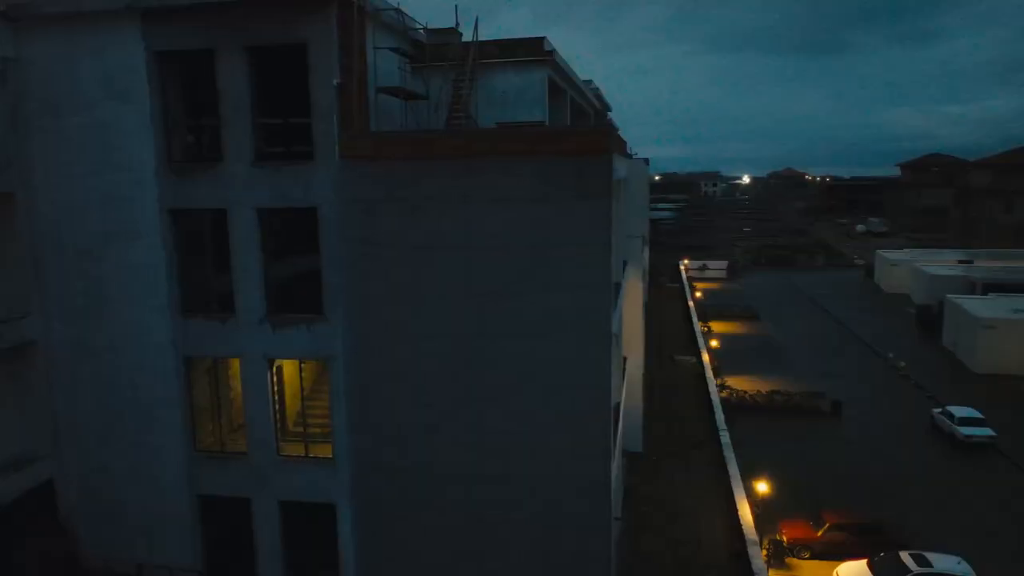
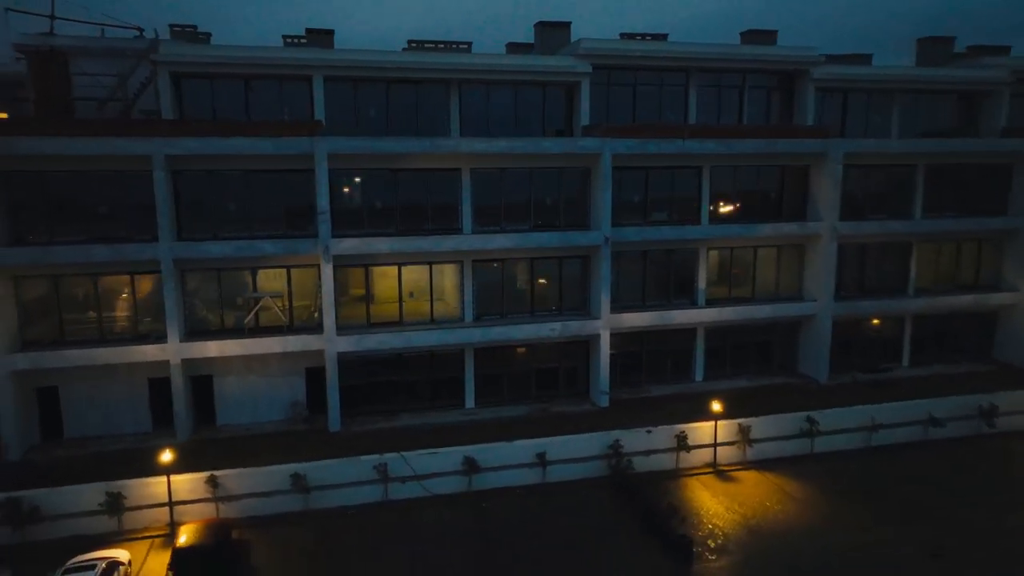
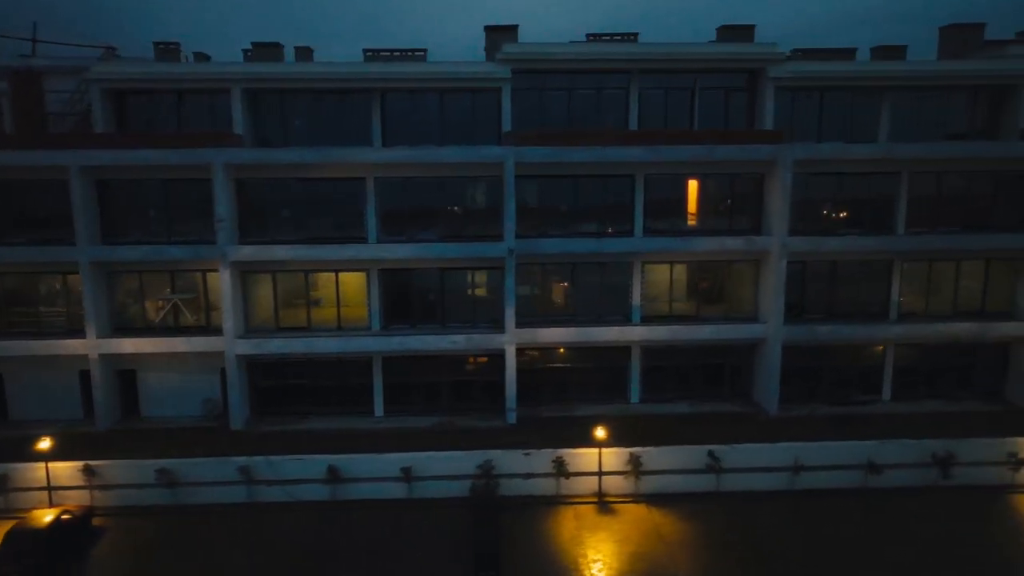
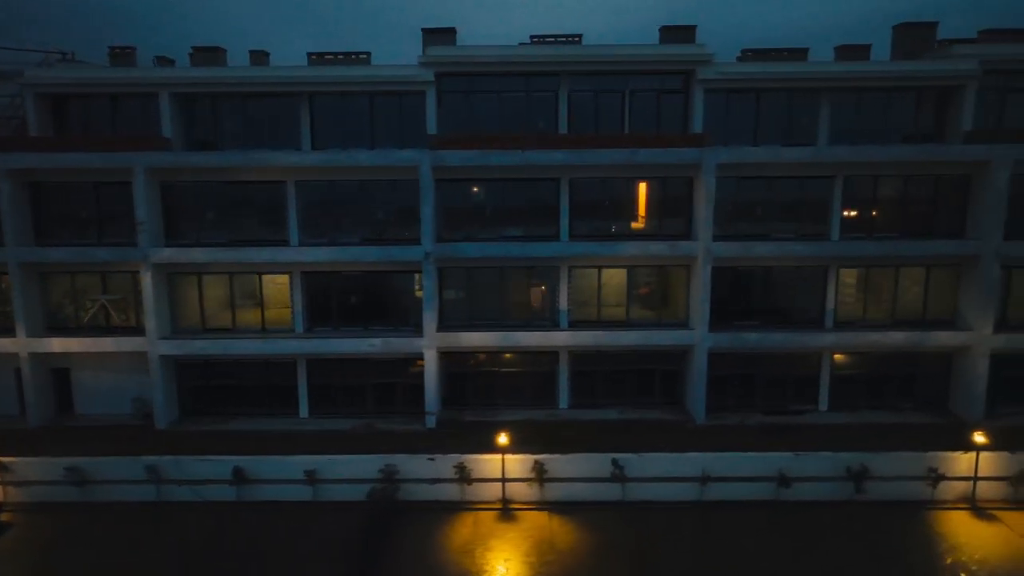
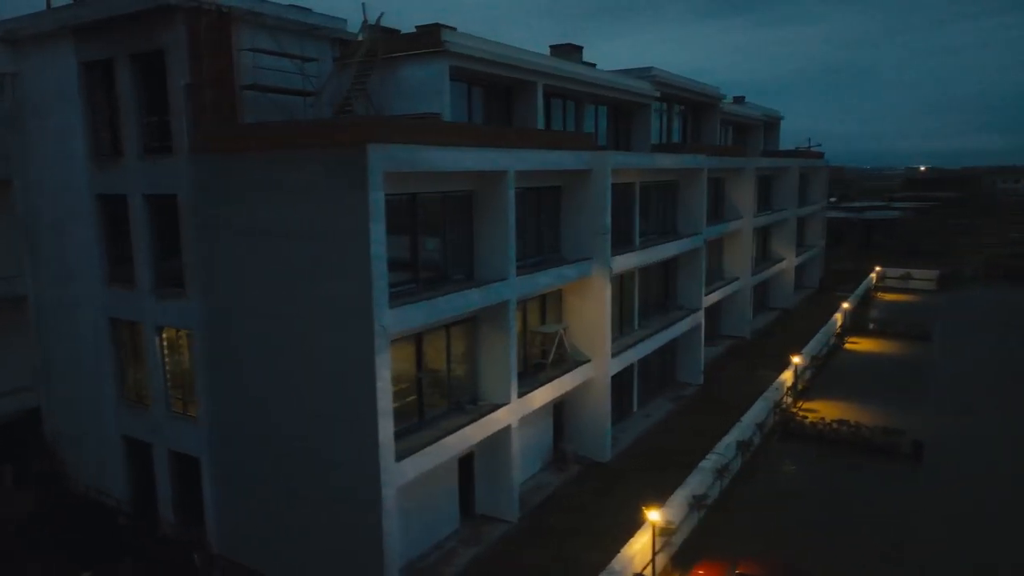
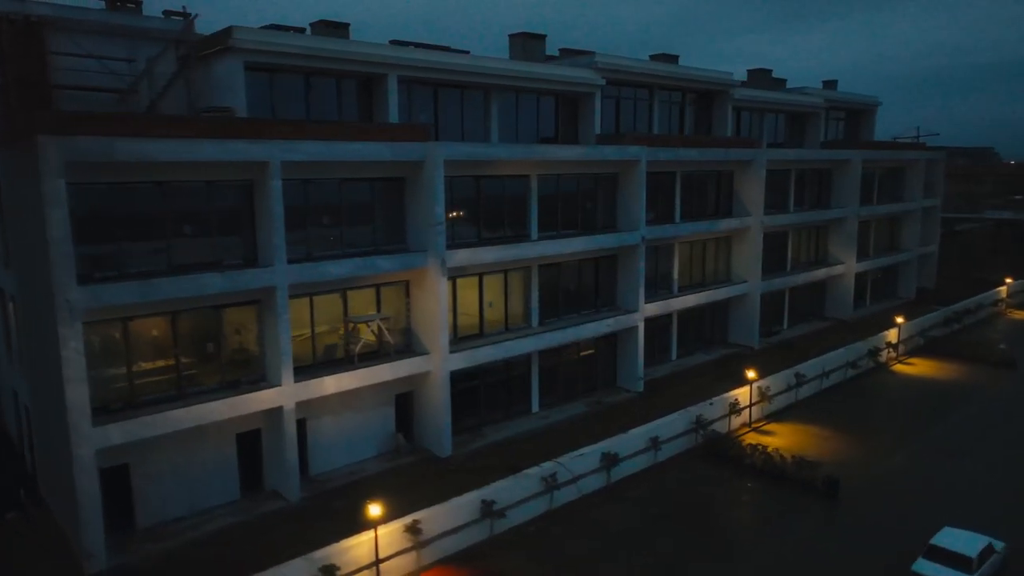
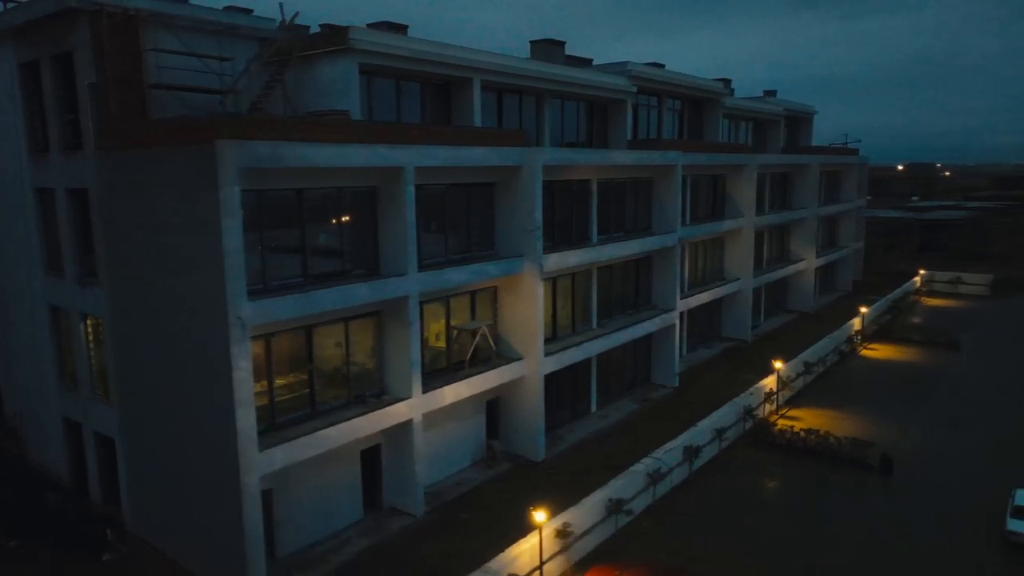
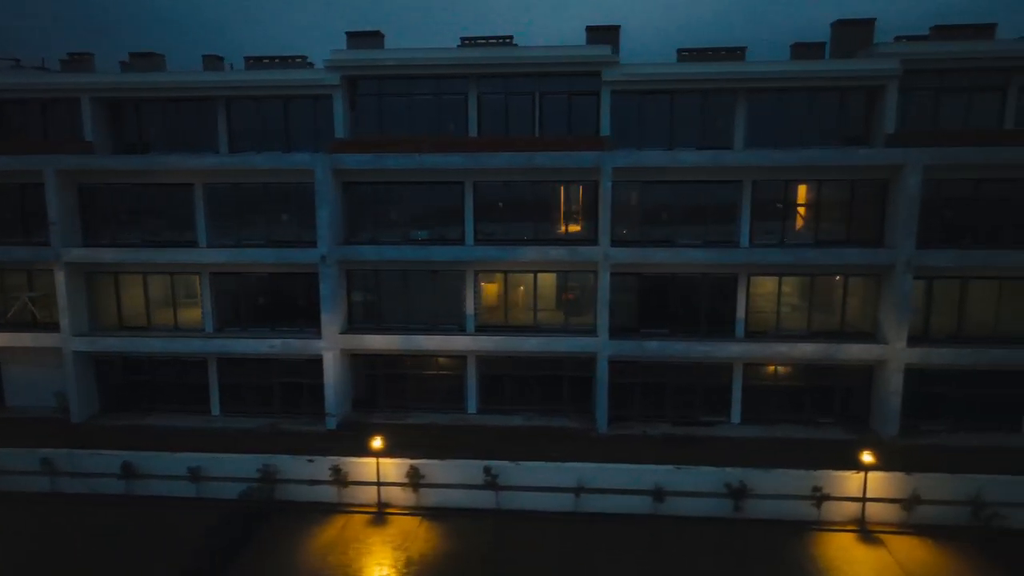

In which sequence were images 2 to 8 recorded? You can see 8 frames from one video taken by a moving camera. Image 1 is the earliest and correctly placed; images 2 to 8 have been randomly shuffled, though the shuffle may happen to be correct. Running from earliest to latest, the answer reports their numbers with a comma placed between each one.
5, 7, 6, 2, 3, 4, 8
